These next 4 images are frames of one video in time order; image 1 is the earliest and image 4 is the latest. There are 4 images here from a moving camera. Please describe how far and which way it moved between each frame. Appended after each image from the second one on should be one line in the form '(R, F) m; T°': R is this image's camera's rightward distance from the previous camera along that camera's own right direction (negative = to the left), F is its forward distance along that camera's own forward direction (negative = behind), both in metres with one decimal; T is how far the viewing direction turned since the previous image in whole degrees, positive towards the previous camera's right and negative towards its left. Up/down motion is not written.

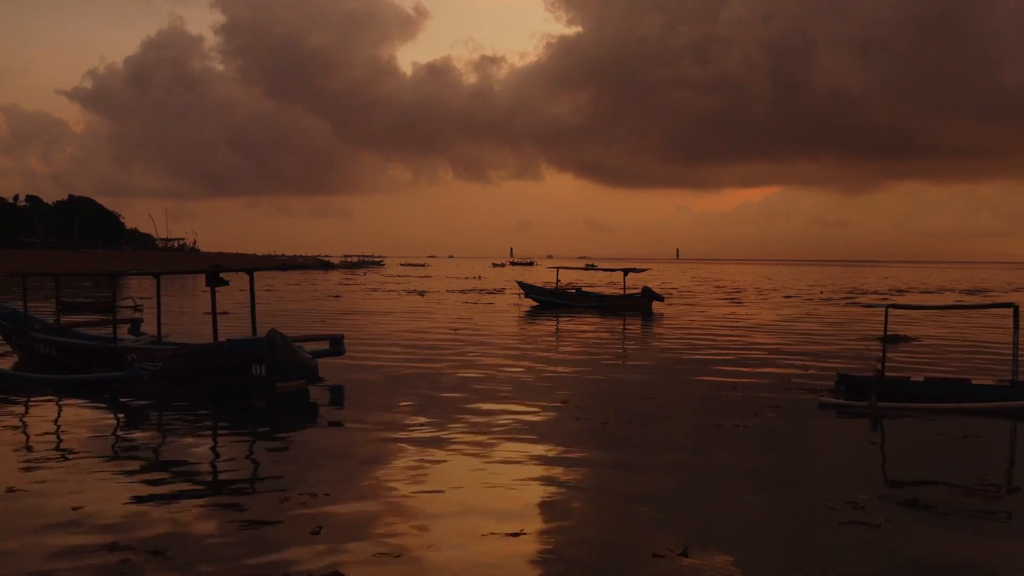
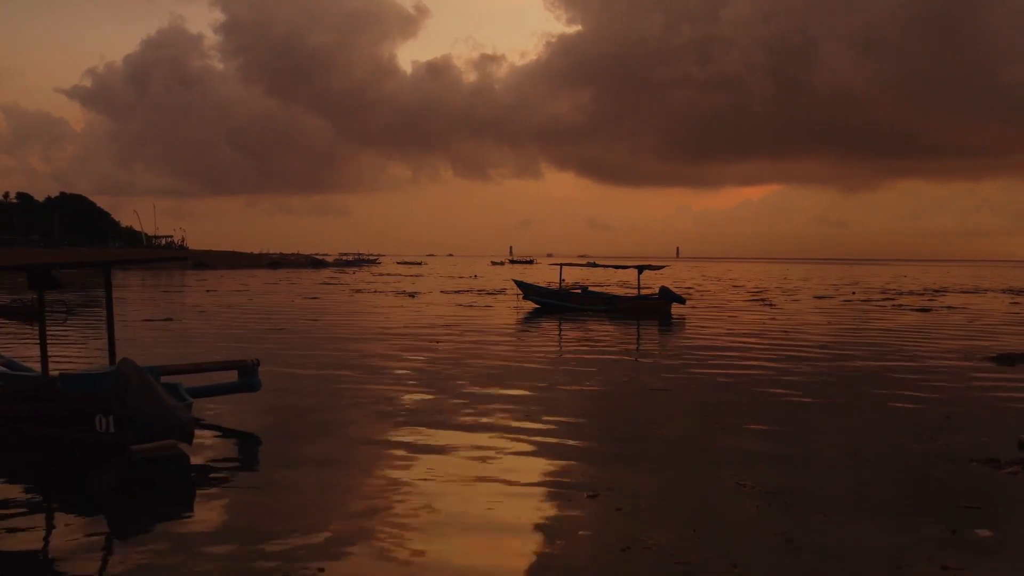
(0.0, +0.5) m; 0°
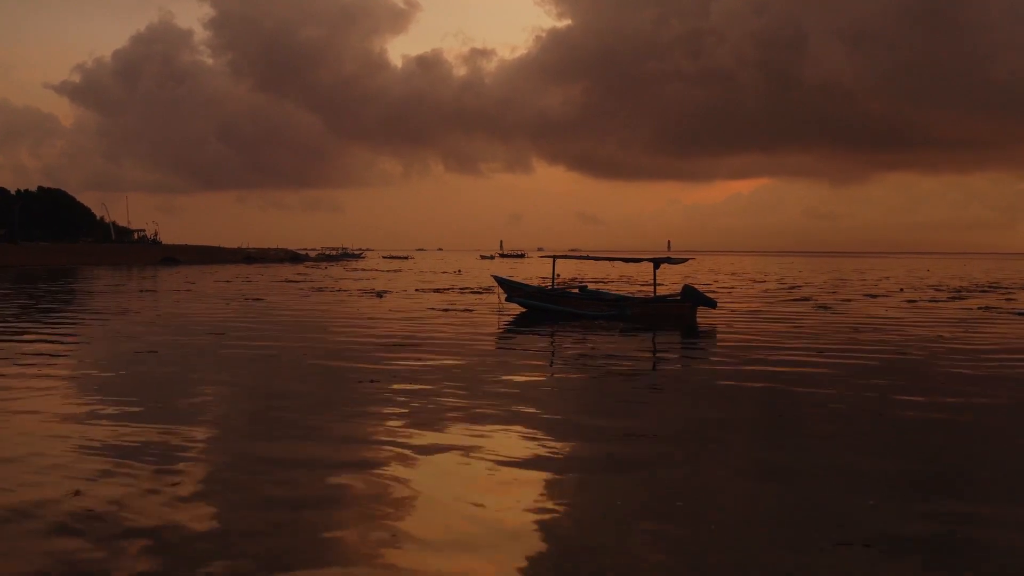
(+0.1, +1.8) m; +1°
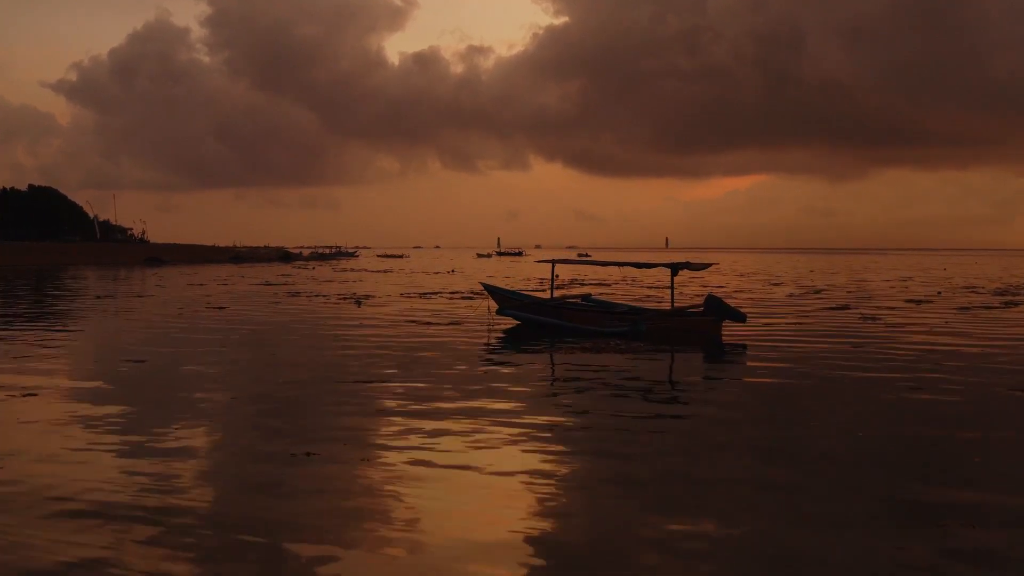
(0.0, +0.9) m; 0°
